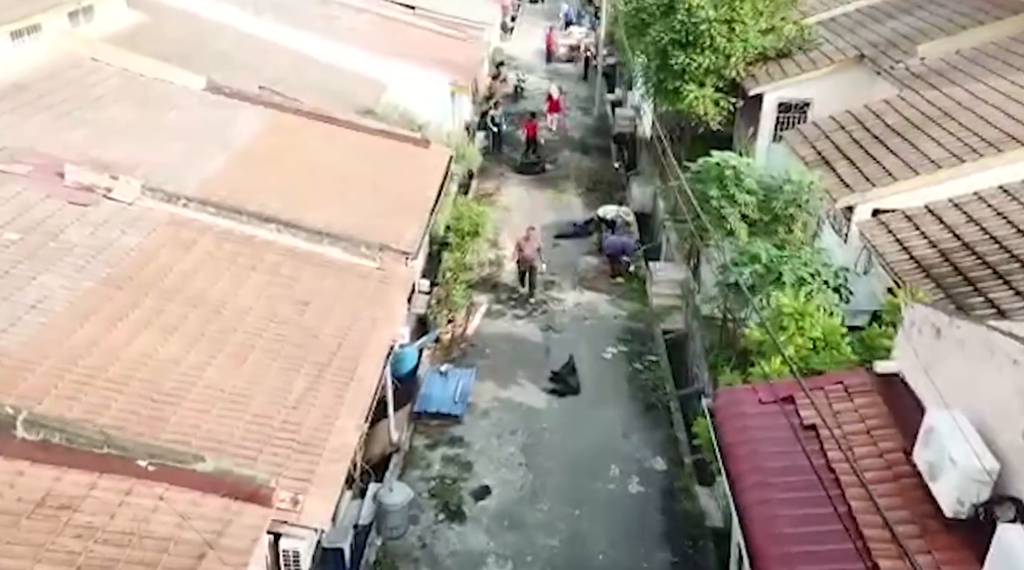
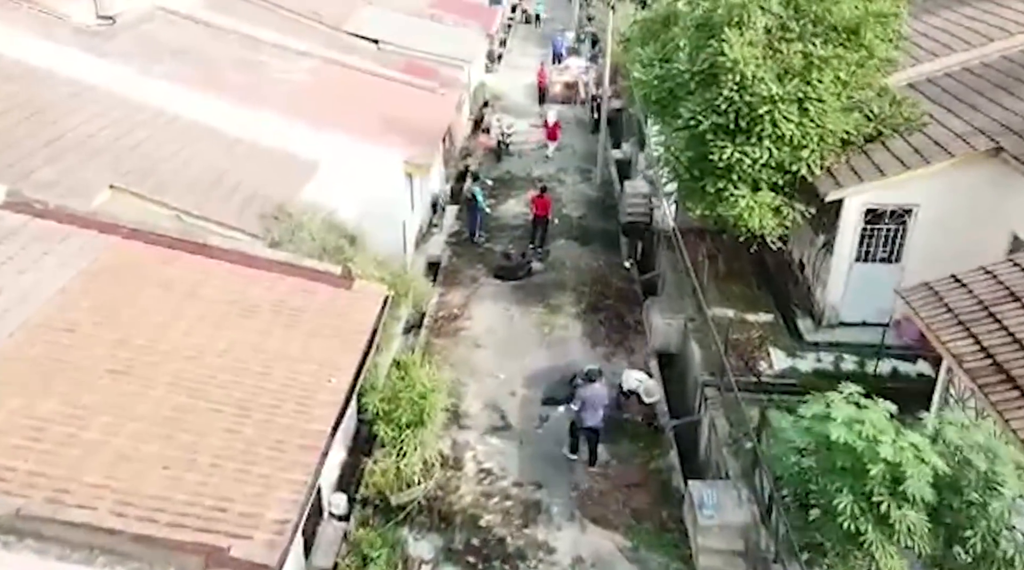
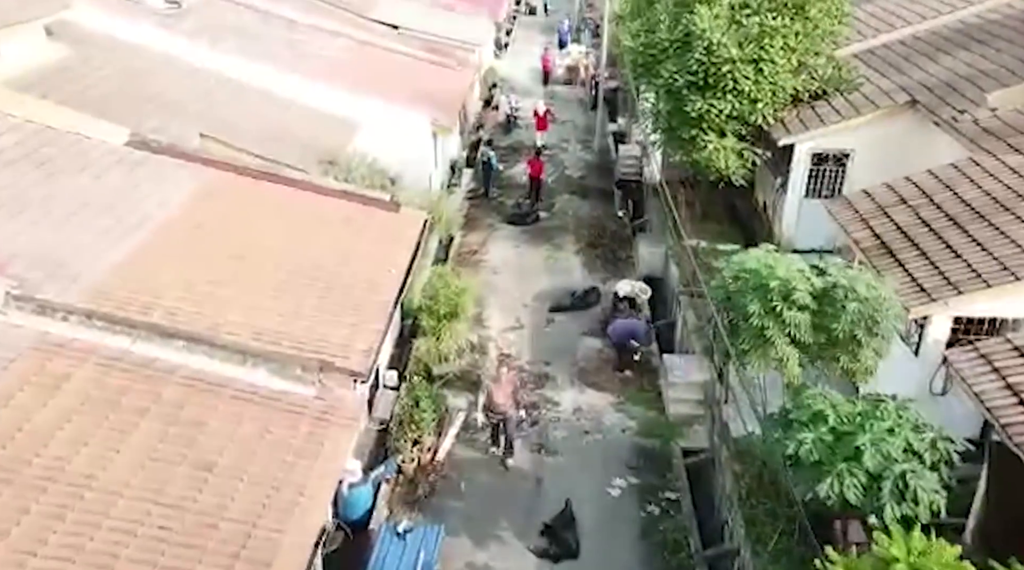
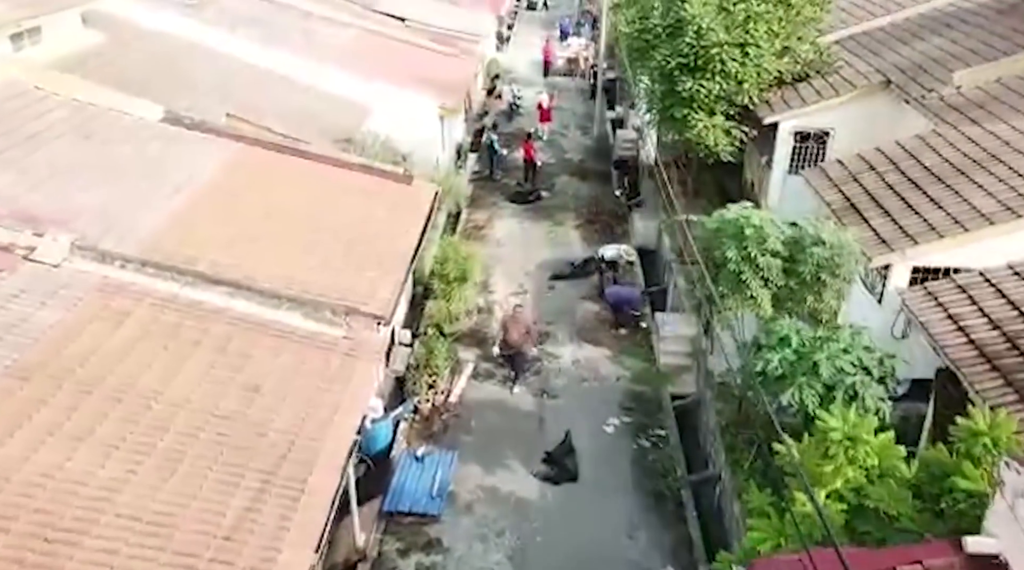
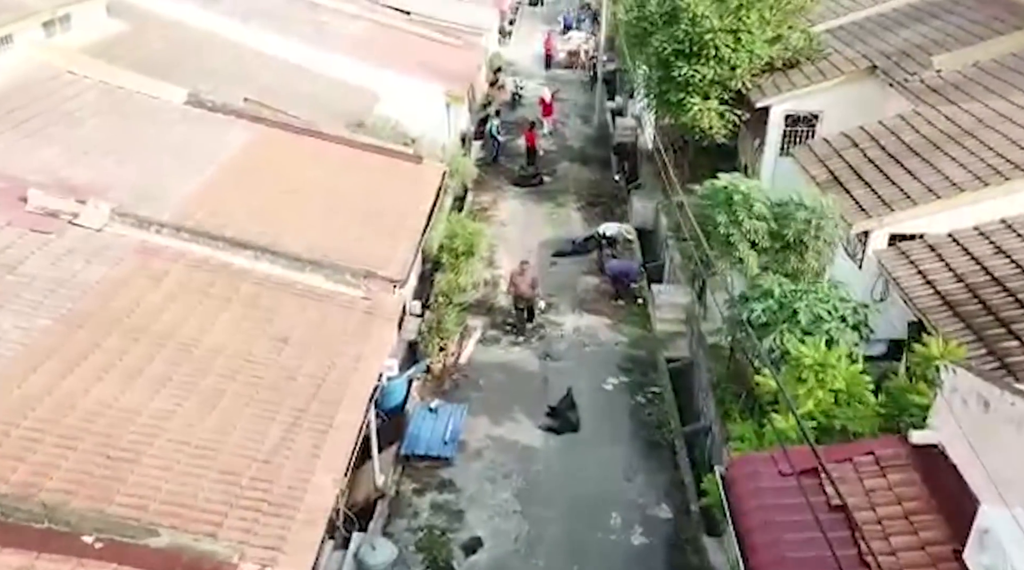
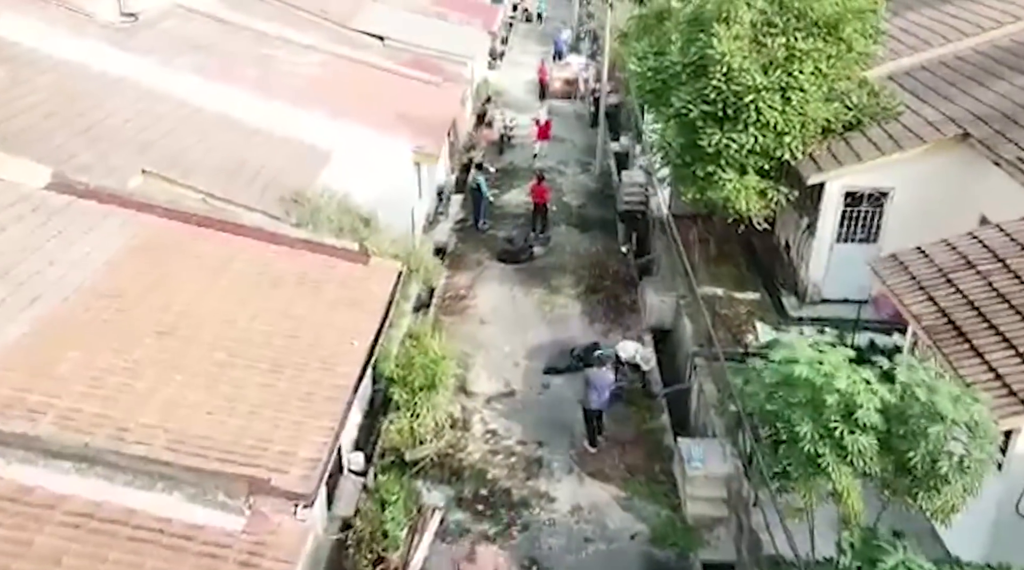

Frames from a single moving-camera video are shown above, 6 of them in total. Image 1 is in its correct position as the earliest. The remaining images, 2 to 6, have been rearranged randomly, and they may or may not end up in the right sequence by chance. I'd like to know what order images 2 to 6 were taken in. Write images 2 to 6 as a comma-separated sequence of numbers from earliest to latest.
5, 4, 3, 6, 2
